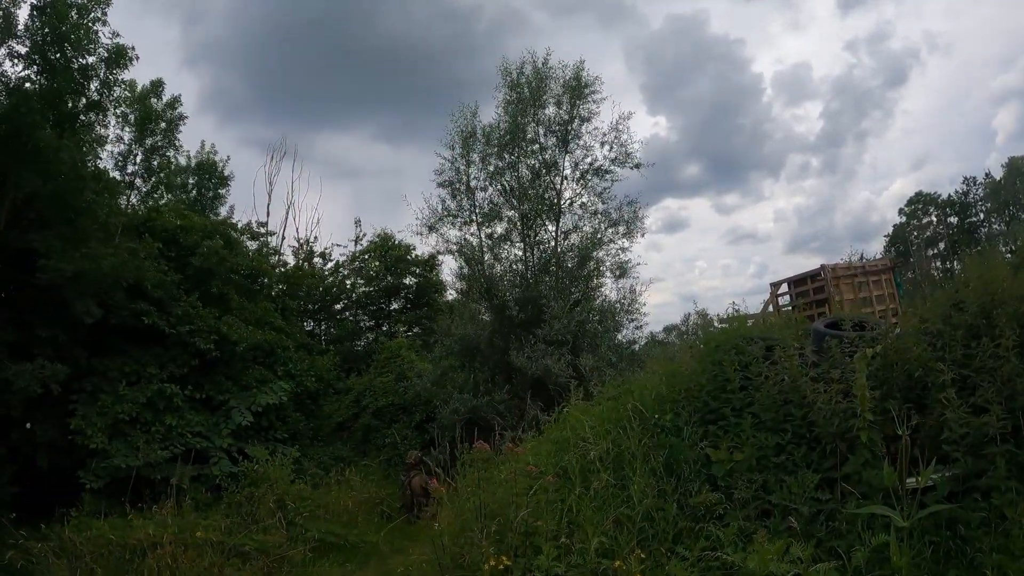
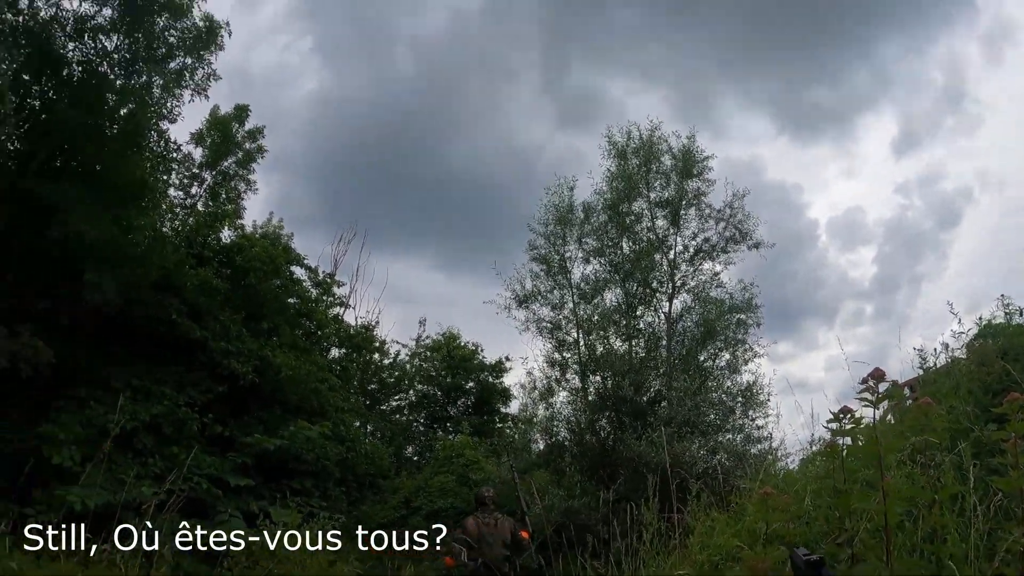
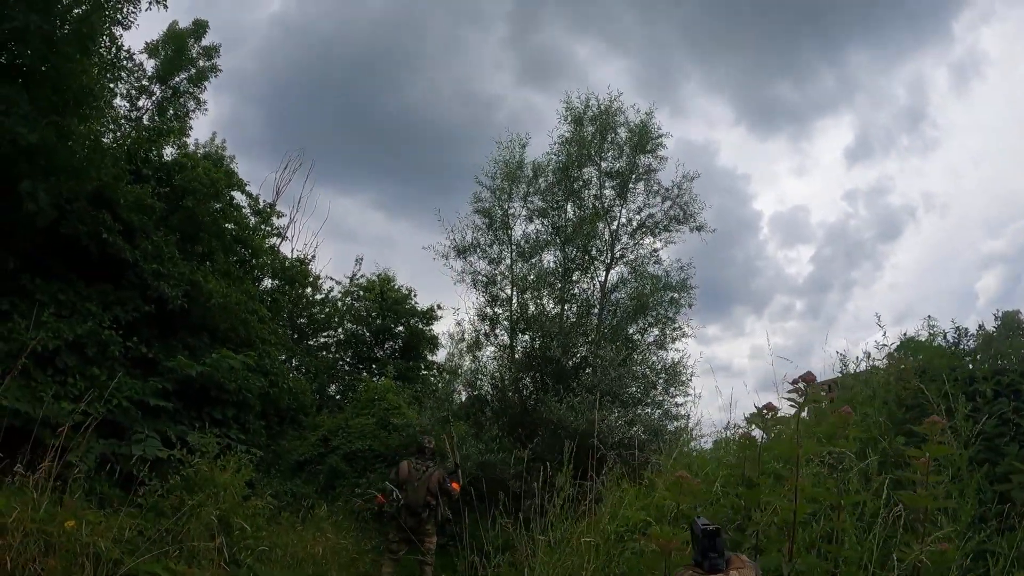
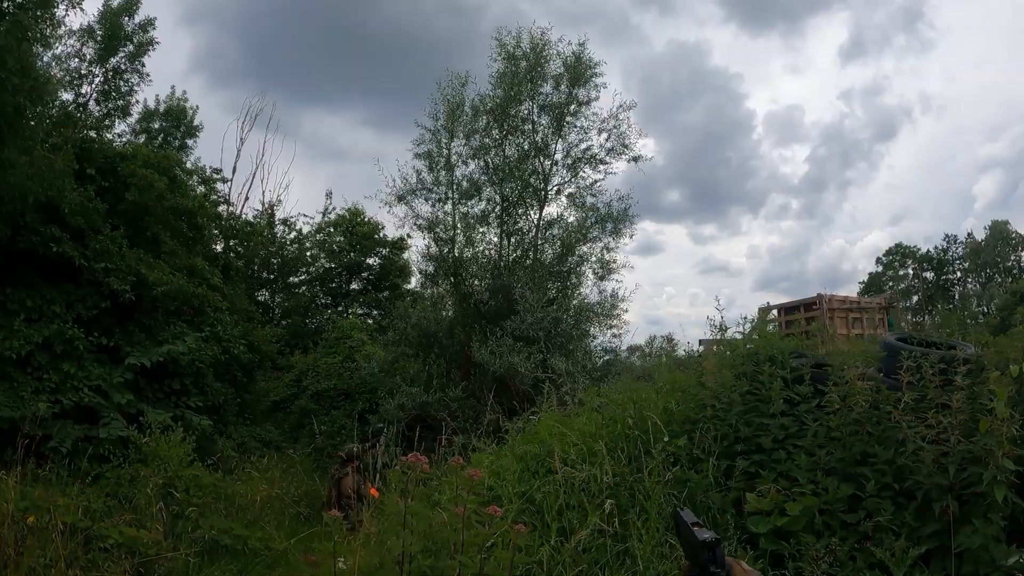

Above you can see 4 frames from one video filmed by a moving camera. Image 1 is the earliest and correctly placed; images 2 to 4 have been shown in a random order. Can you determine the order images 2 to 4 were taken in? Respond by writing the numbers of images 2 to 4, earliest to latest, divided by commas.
4, 3, 2
